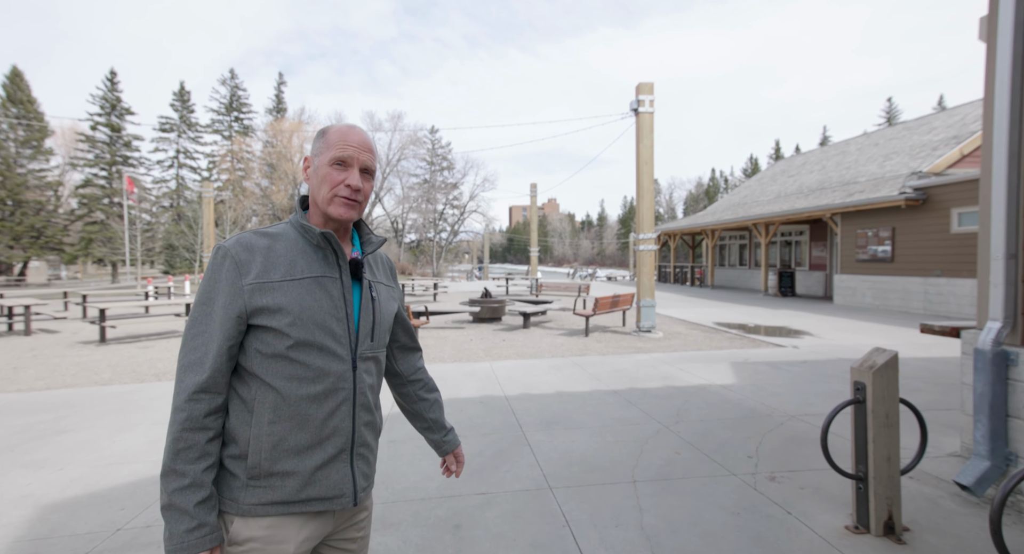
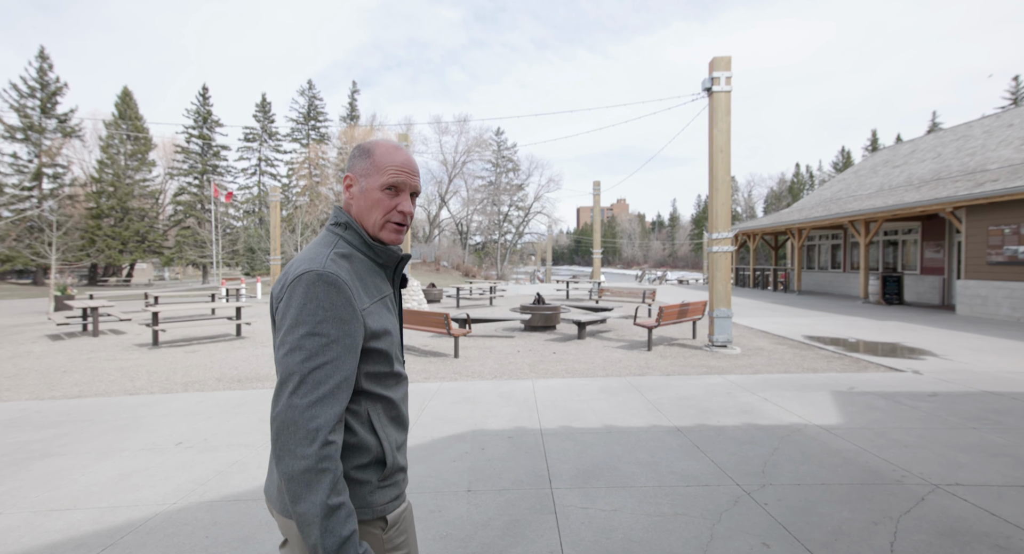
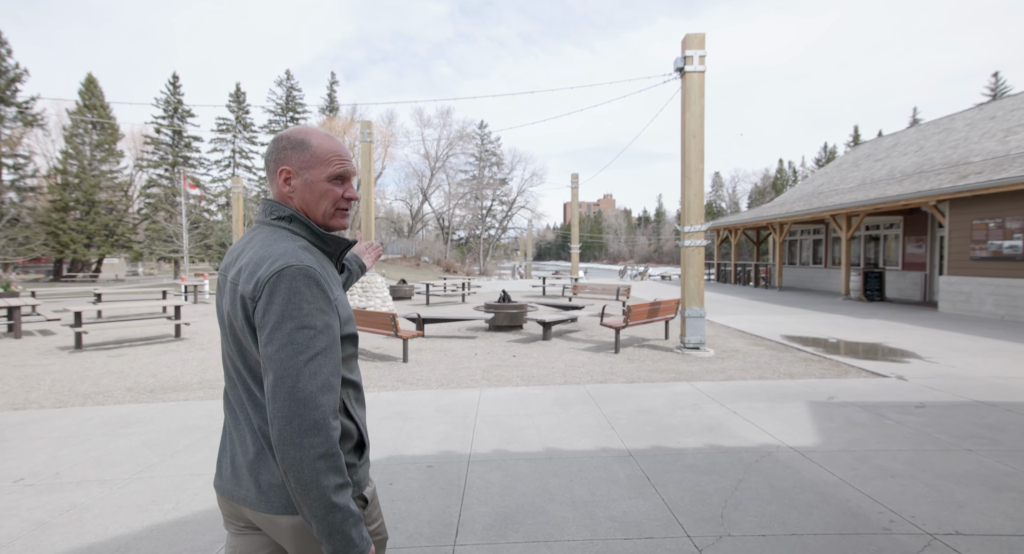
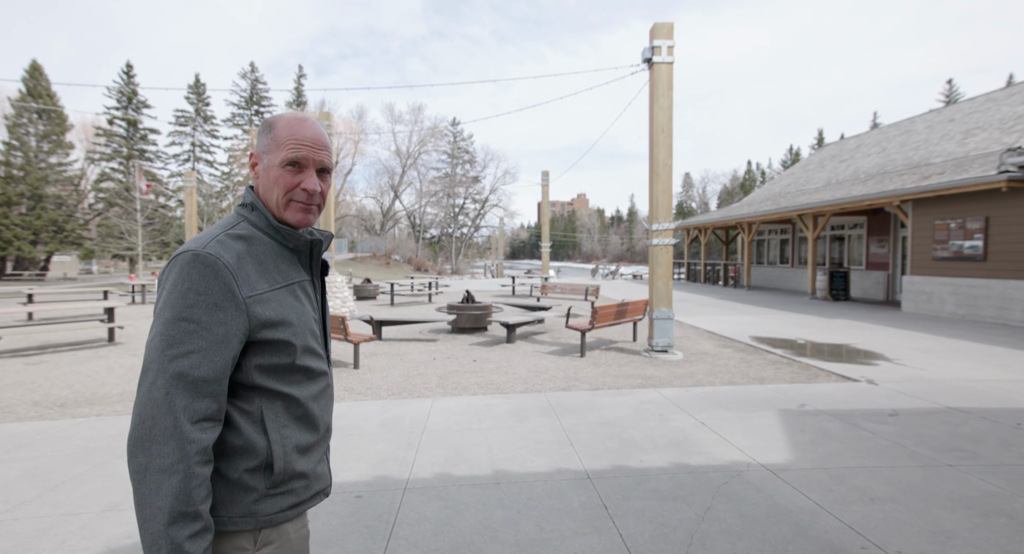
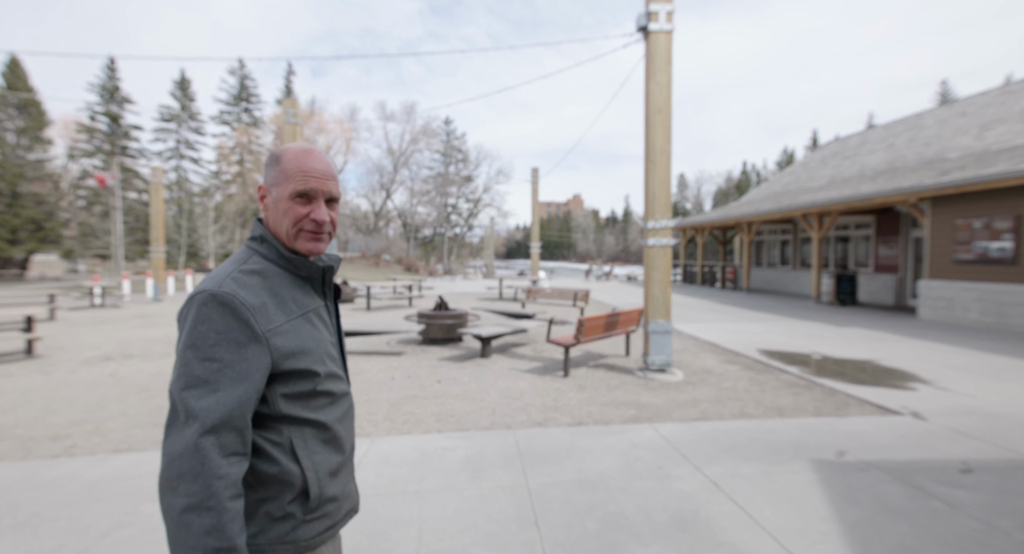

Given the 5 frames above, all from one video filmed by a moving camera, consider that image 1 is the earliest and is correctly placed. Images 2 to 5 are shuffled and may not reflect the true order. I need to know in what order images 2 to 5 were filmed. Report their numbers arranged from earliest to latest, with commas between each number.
2, 3, 4, 5
